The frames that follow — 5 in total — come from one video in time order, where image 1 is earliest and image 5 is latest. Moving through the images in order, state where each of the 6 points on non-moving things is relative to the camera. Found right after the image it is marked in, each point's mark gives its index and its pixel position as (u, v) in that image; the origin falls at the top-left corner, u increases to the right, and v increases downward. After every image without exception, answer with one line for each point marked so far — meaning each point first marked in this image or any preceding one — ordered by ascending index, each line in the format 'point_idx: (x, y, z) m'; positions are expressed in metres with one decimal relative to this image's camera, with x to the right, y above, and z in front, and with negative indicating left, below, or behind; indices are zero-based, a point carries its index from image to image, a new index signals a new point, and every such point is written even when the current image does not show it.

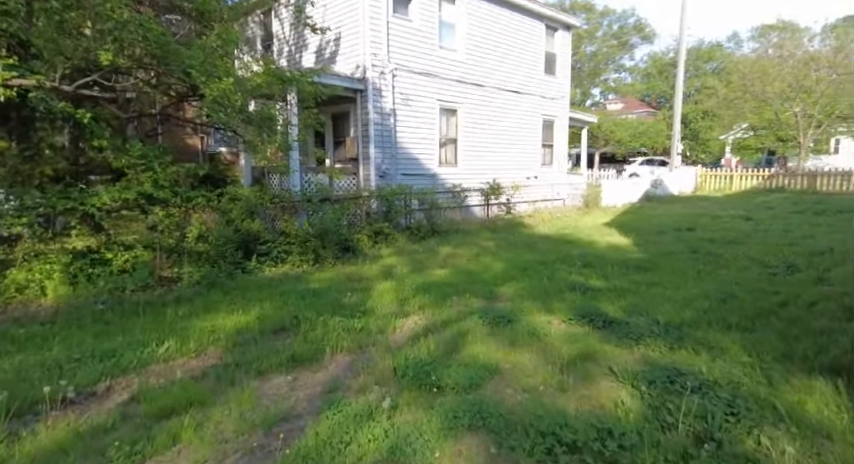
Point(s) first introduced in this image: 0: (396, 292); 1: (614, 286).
0: (-0.3, -0.7, +5.1) m
1: (+2.0, -0.6, +5.1) m
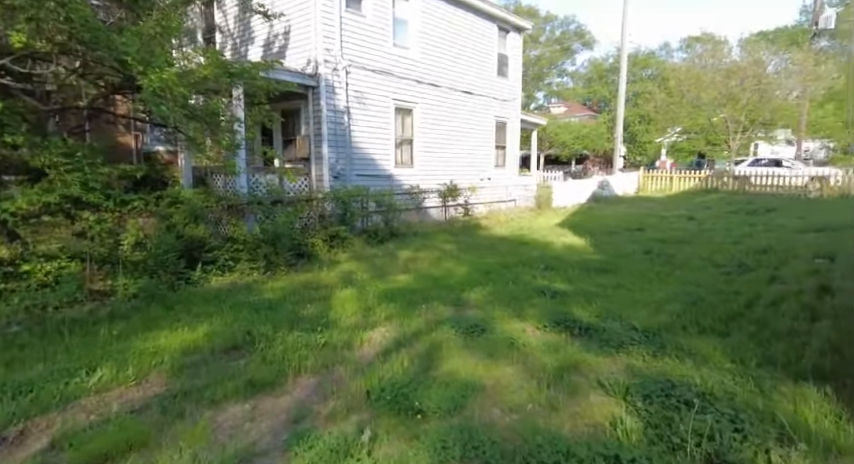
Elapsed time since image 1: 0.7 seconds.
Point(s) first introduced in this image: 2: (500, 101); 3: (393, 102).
0: (-0.7, -0.7, +4.8) m
1: (+1.7, -0.6, +5.1) m
2: (+2.1, +3.8, +13.6) m
3: (-0.8, +2.8, +10.3) m
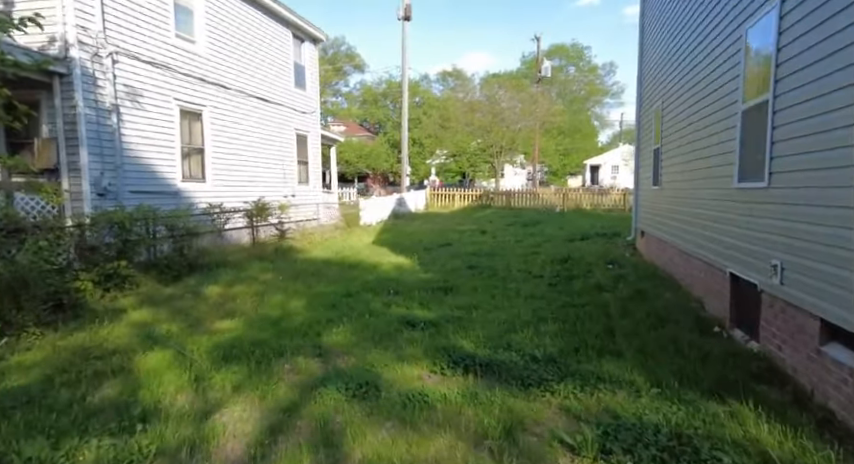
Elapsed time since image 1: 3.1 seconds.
0: (-1.8, -1.0, +3.5) m
1: (+0.2, -0.8, +4.8) m
2: (-3.5, +3.2, +12.7) m
3: (-4.5, +2.3, +8.4) m
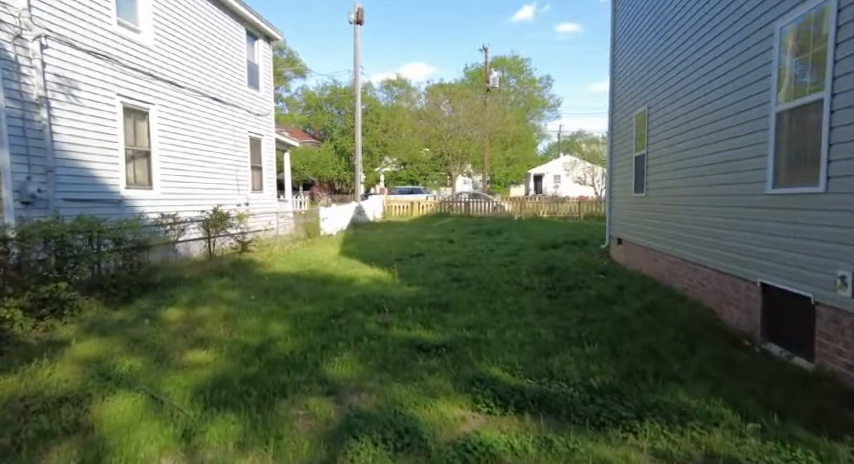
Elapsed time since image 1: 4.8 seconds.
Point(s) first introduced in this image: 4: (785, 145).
0: (-1.6, -1.1, +2.8) m
1: (+0.2, -1.0, +4.3) m
2: (-4.4, +2.9, +11.8) m
3: (-4.8, +2.1, +7.4) m
4: (+2.8, +0.6, +3.6) m
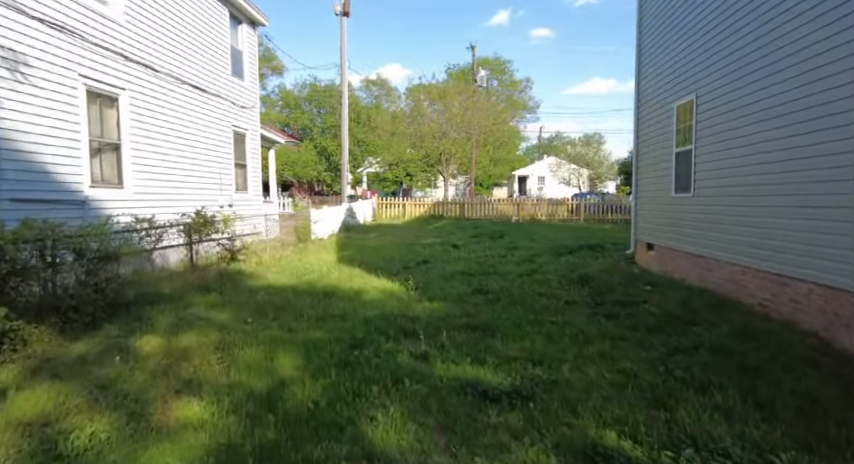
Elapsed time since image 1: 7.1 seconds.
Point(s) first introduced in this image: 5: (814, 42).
0: (-1.1, -1.2, +1.8) m
1: (+0.7, -1.0, +3.3) m
2: (-4.3, +2.8, +10.7) m
3: (-4.6, +2.0, +6.2) m
4: (+3.2, +0.6, +2.8) m
5: (+3.4, +1.6, +3.9) m
